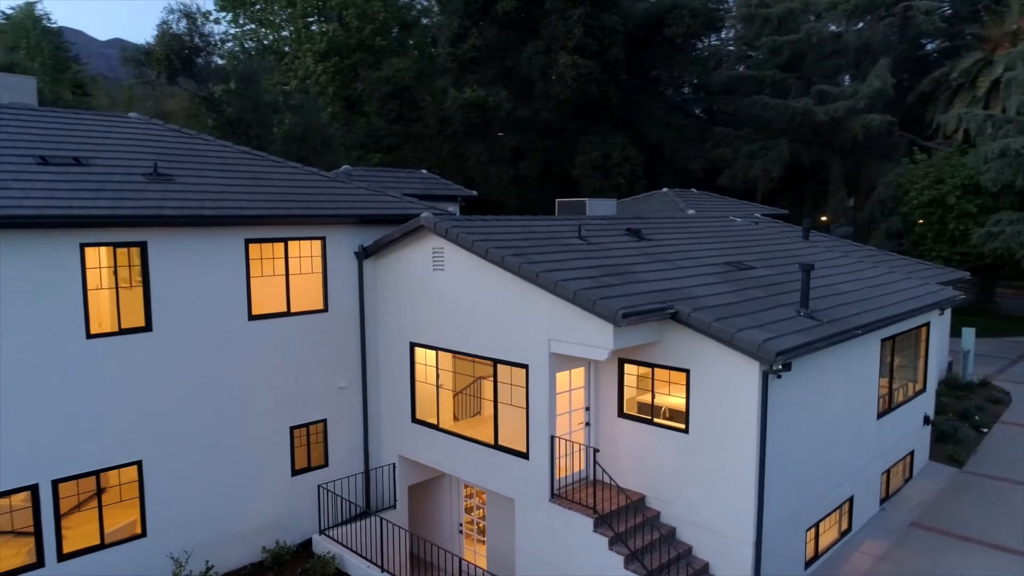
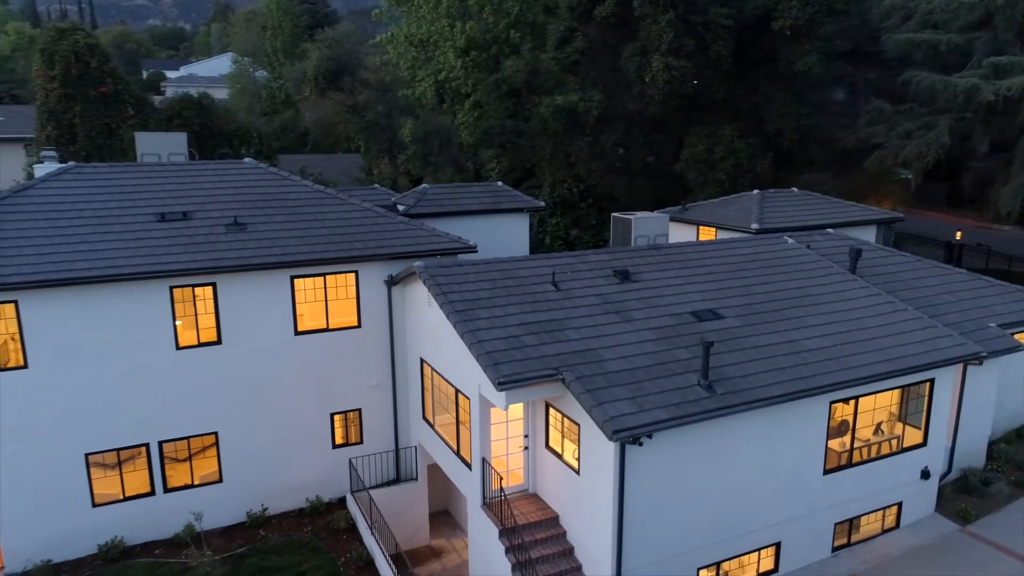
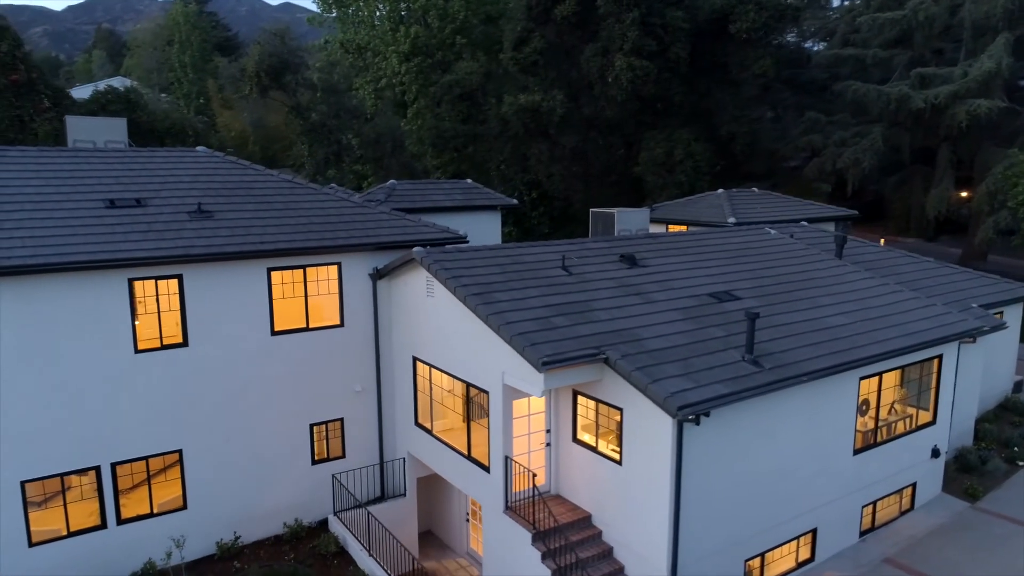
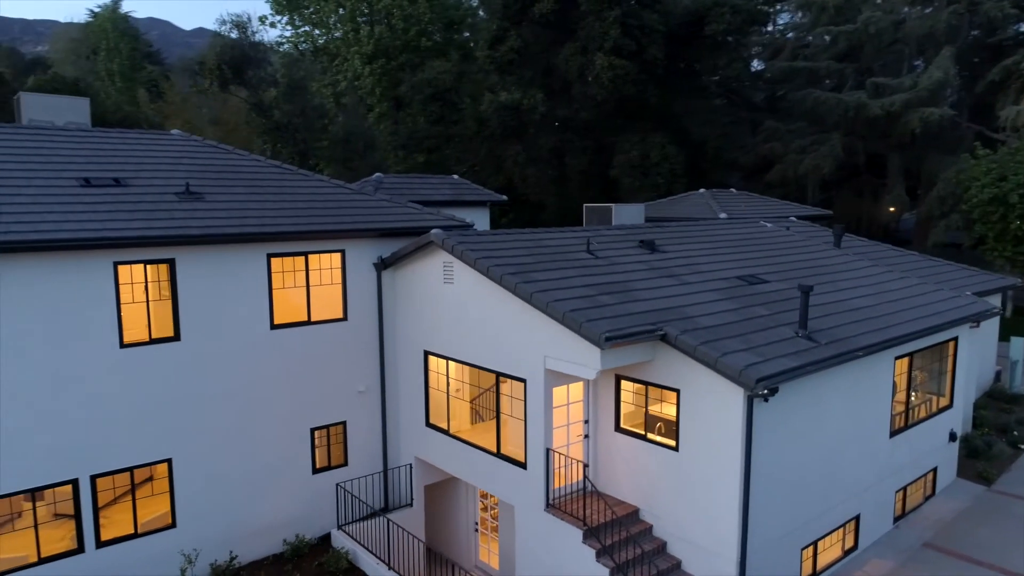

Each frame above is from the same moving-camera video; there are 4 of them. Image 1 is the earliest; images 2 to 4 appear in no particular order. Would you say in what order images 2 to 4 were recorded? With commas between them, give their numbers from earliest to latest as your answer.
4, 3, 2
